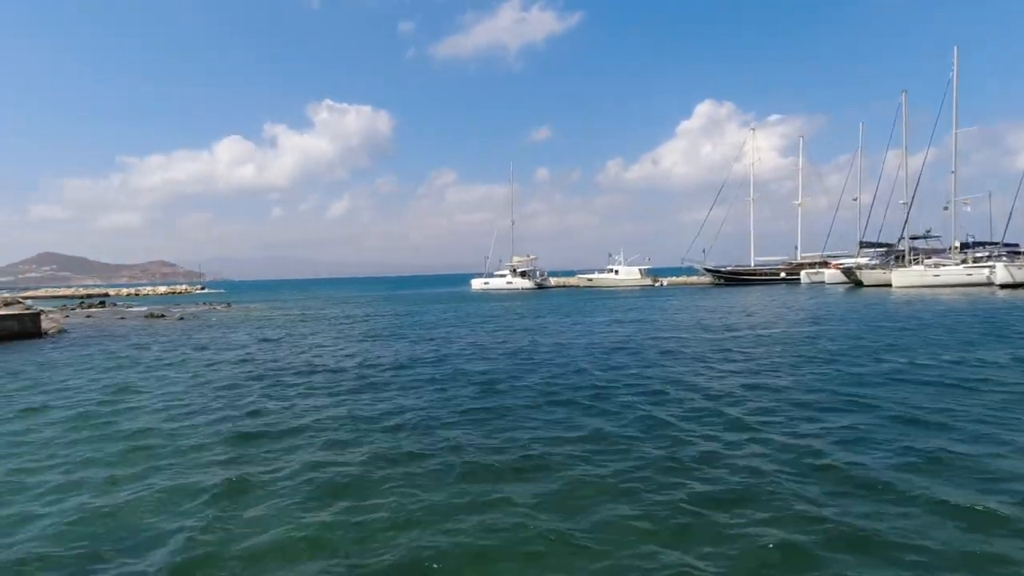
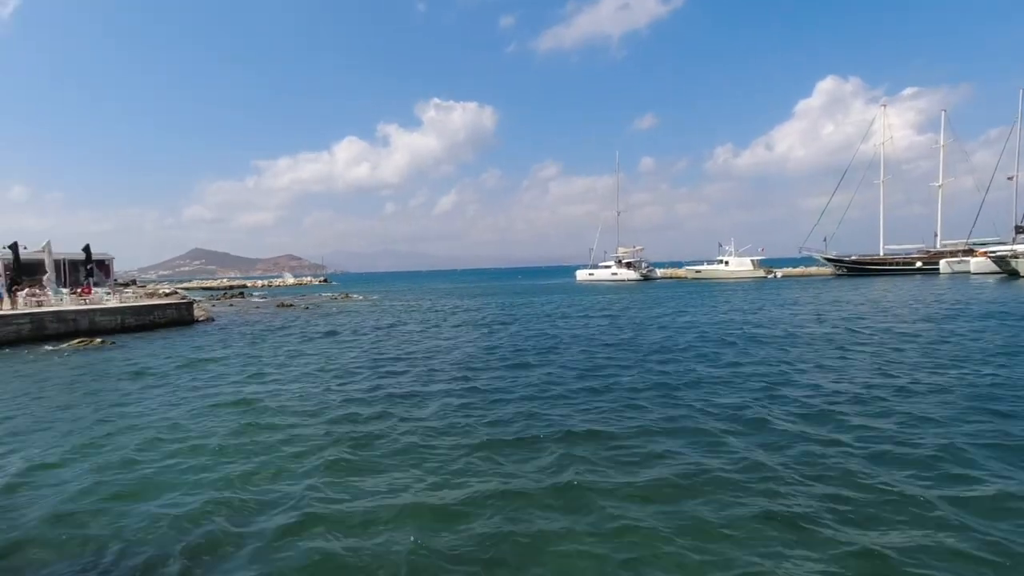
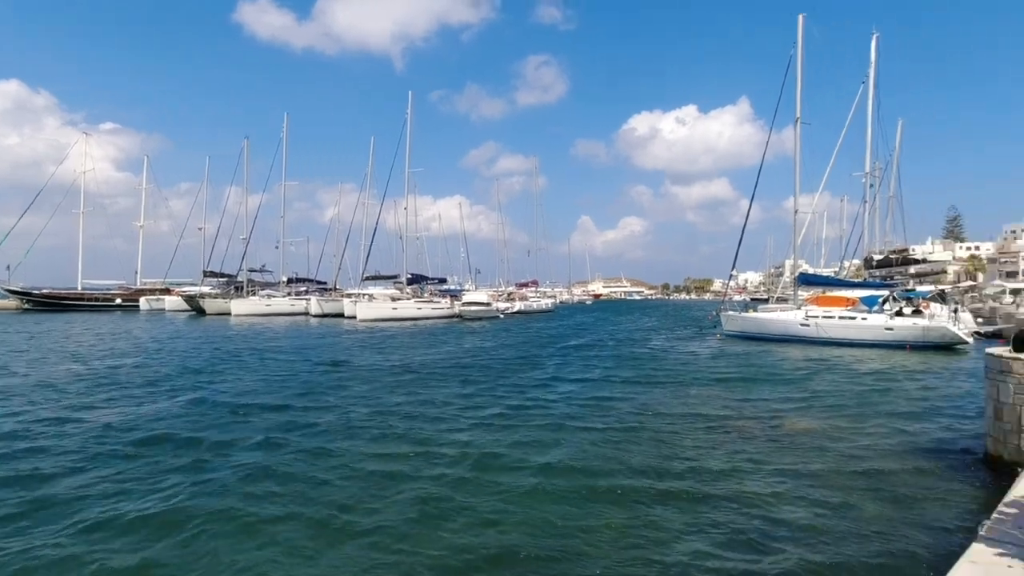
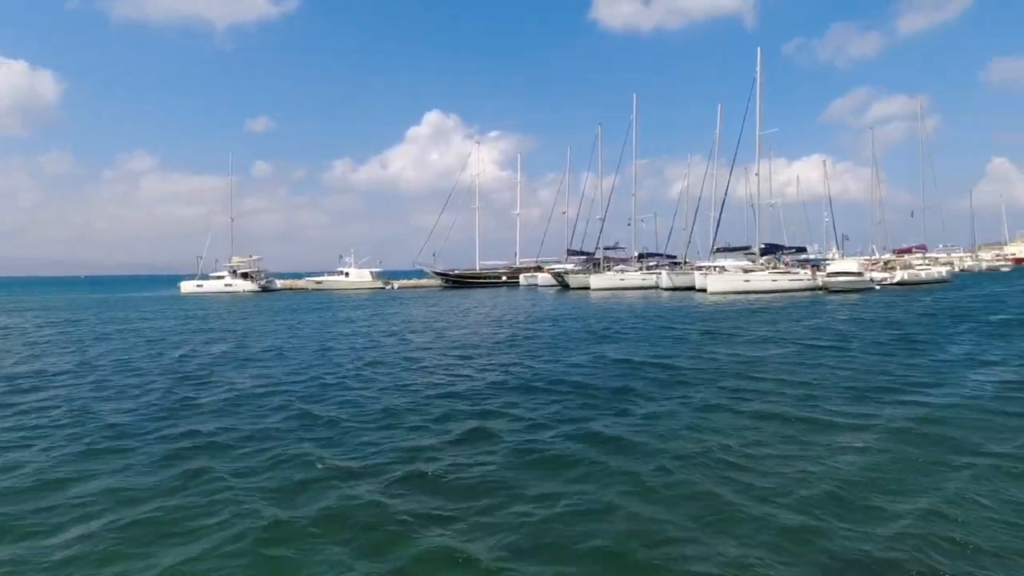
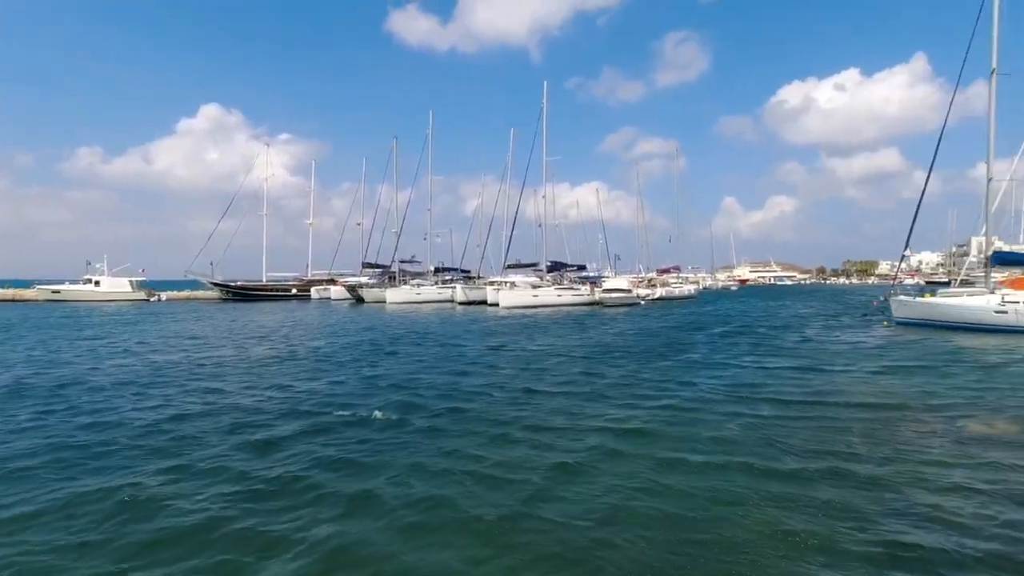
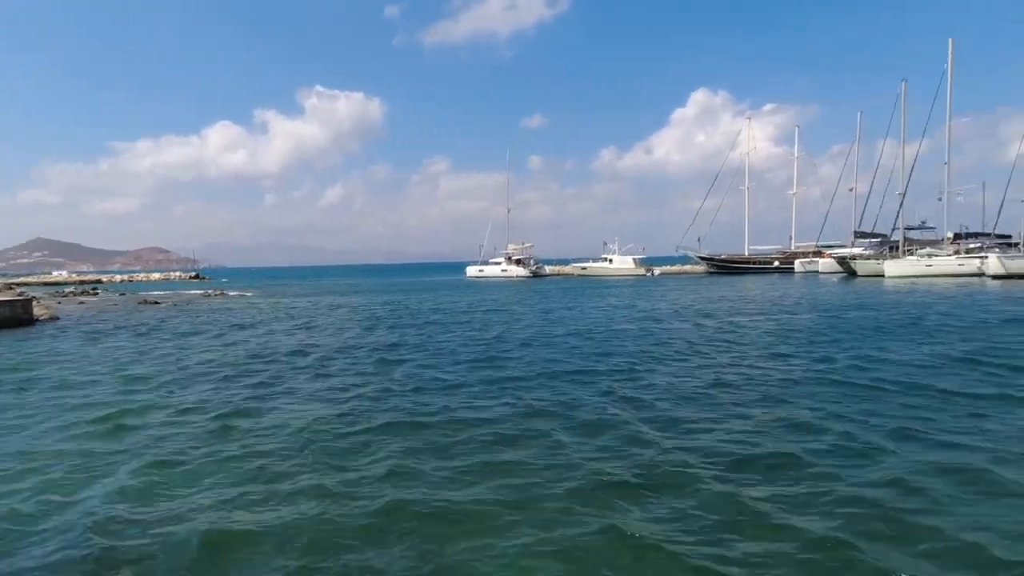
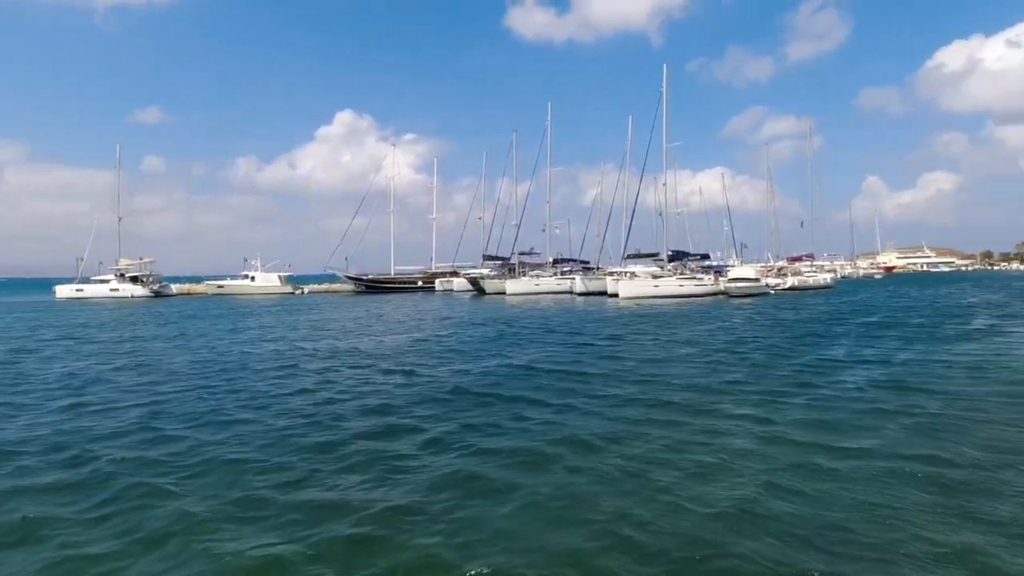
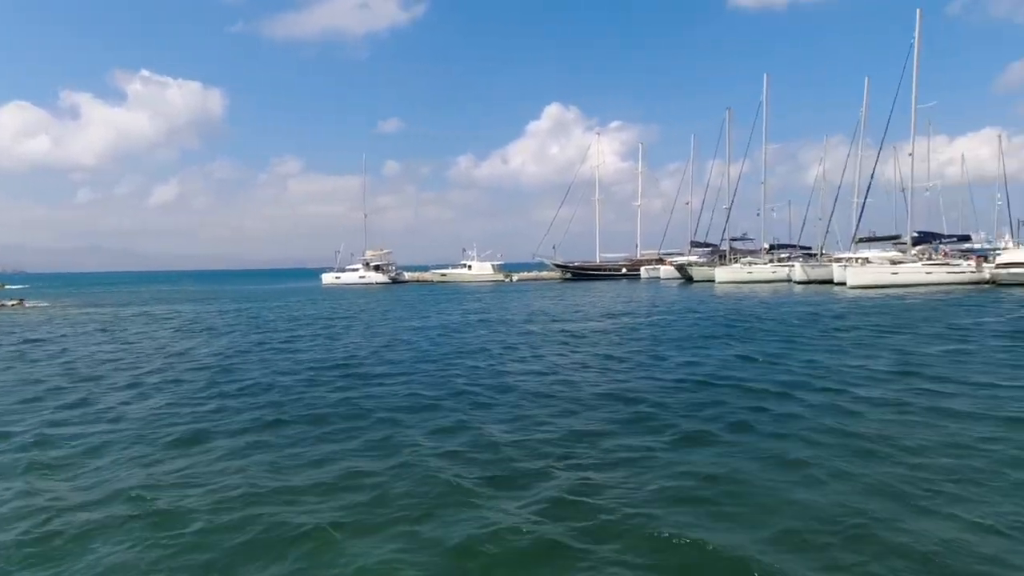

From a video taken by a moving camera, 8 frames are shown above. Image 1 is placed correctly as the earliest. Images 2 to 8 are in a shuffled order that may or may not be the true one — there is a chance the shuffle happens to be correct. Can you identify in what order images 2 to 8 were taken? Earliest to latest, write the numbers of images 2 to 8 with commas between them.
2, 6, 8, 4, 7, 5, 3
